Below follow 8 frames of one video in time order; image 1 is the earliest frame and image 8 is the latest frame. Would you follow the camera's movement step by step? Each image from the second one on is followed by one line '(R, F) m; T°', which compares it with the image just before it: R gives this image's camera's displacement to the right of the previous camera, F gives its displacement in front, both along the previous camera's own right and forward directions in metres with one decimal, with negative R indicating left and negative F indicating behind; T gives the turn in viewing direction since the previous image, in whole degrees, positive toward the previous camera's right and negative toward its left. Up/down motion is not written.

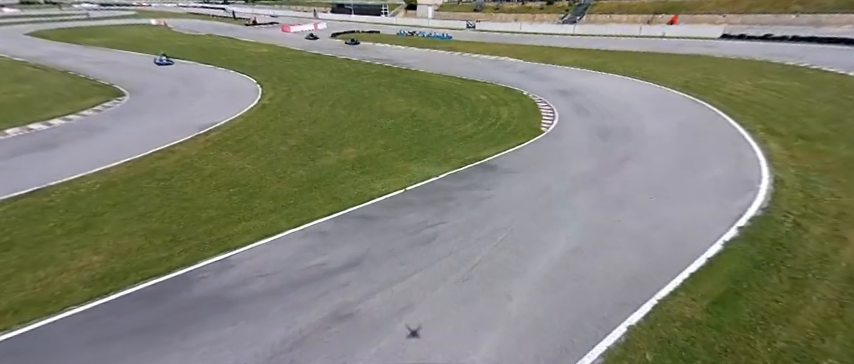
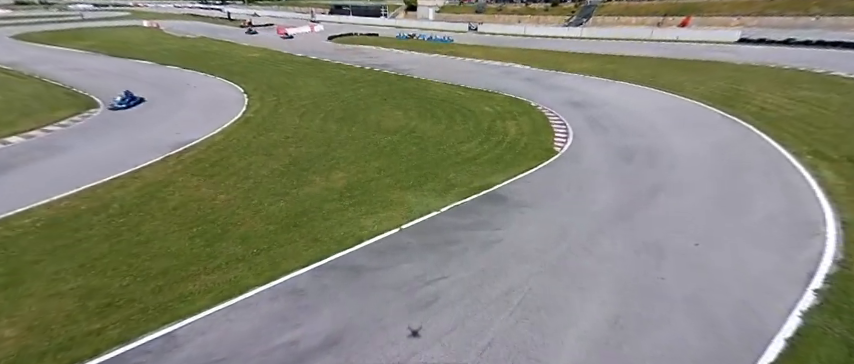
(0.0, +1.5) m; 0°
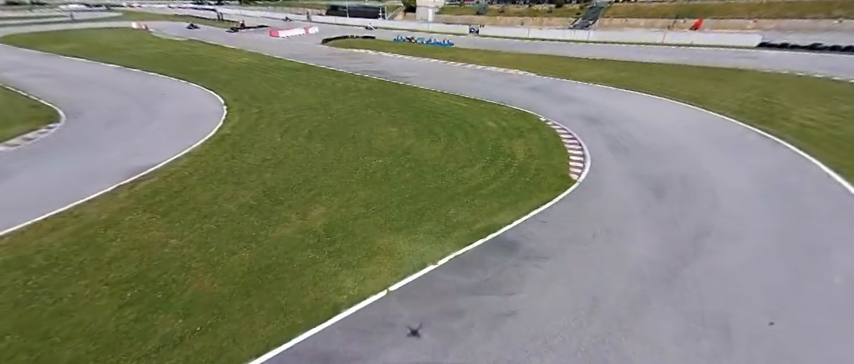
(+0.1, +1.7) m; 0°
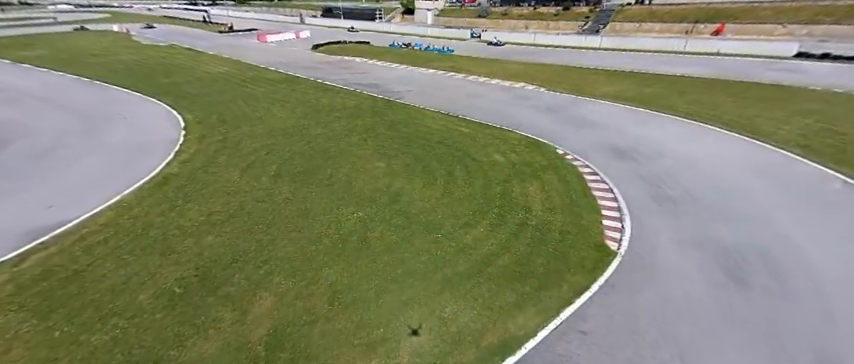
(+0.2, +2.6) m; 0°
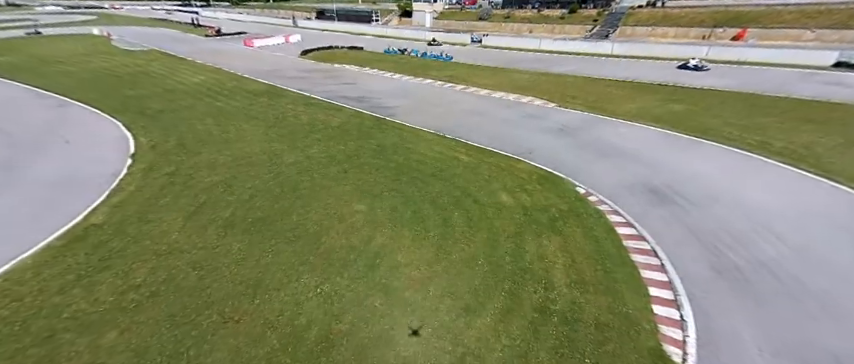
(+0.2, +2.4) m; 0°
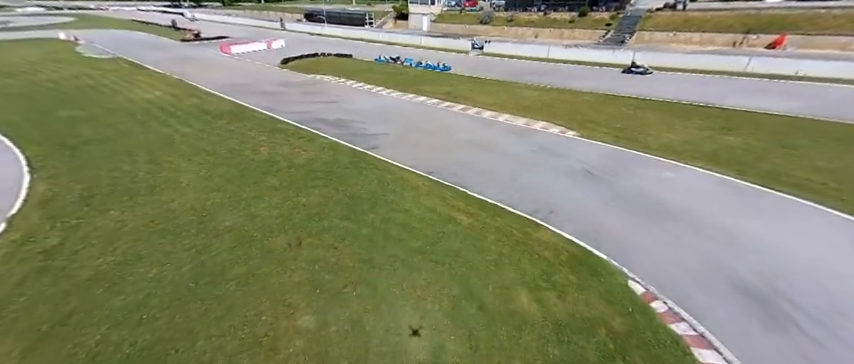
(+0.3, +3.4) m; 0°
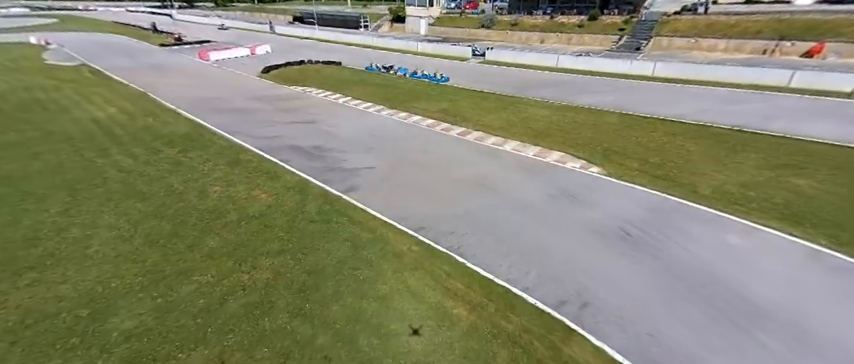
(+0.3, +2.8) m; 0°
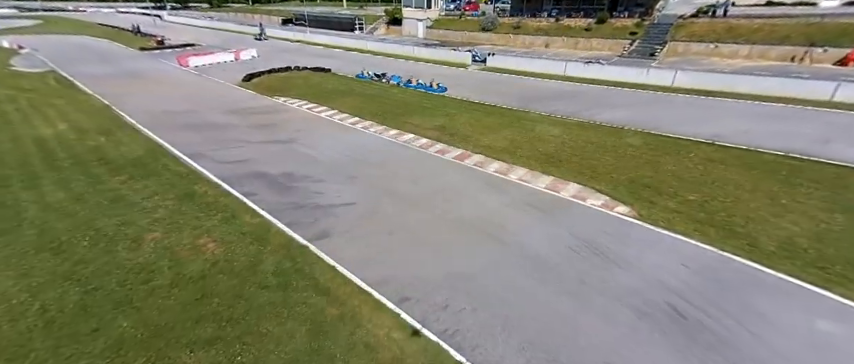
(+0.3, +2.2) m; 0°
